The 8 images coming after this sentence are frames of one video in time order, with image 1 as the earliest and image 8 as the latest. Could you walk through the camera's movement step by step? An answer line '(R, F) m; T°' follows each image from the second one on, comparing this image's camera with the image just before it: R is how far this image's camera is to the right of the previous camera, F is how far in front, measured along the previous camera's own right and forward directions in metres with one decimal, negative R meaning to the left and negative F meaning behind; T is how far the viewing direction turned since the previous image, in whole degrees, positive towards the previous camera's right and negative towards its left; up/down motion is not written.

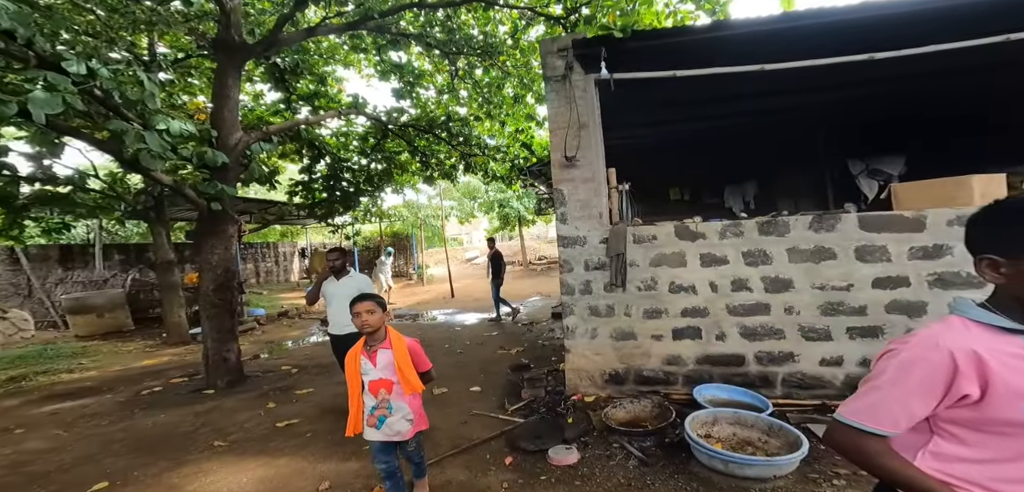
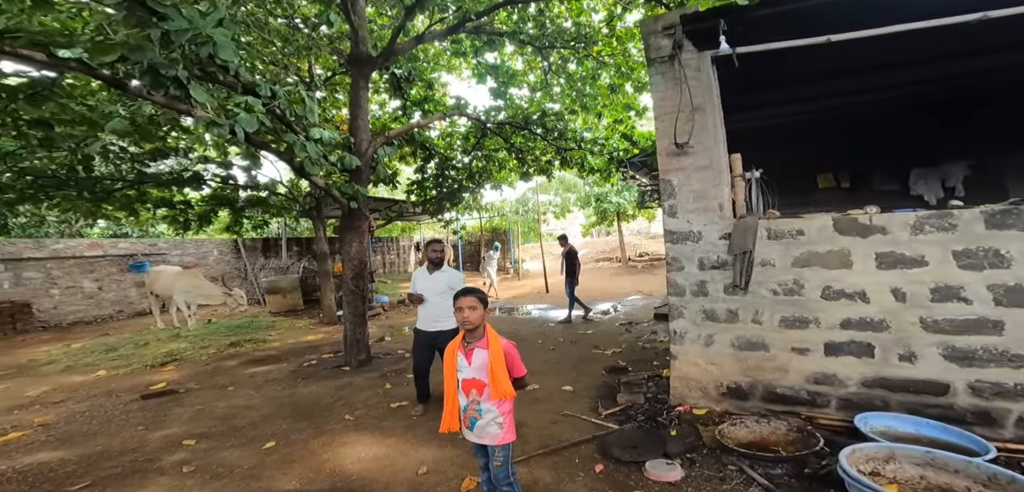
(0.0, +0.1) m; -13°
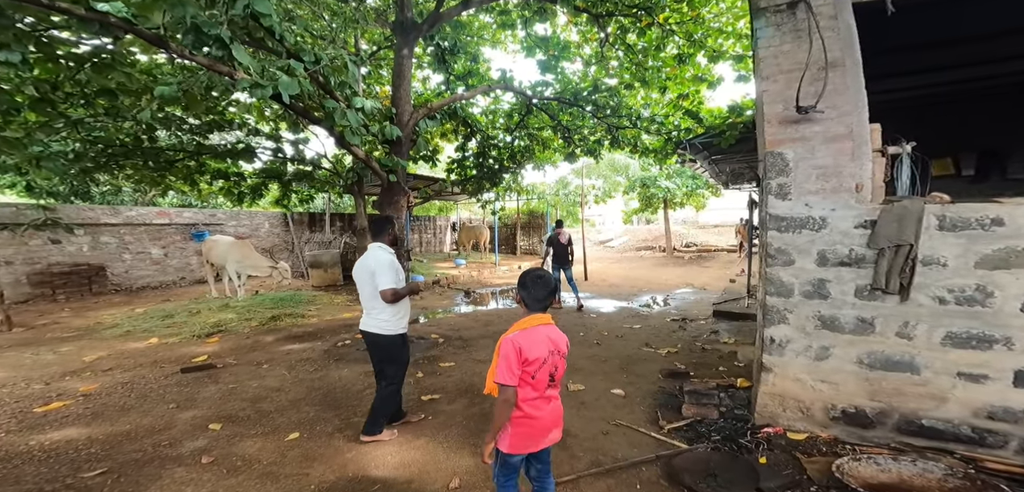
(-0.1, +0.4) m; -5°
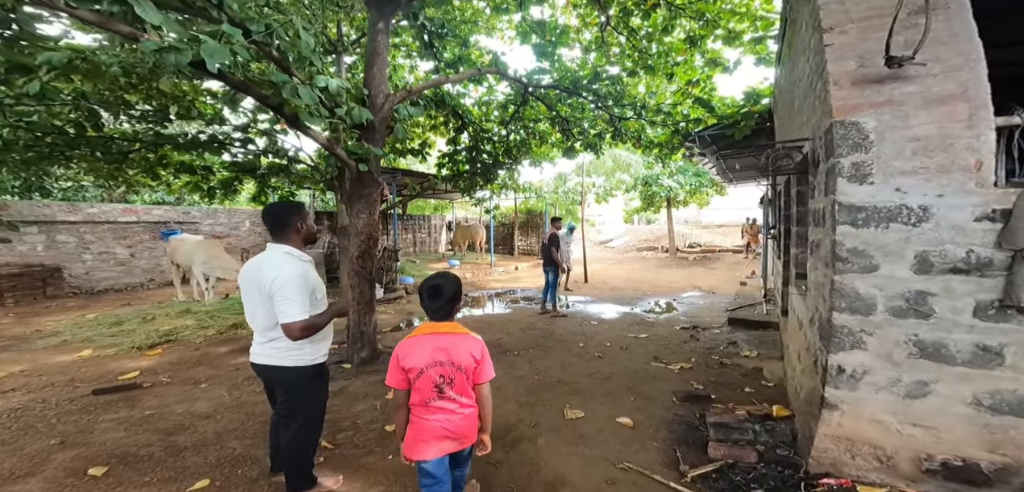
(+0.1, +0.7) m; 0°
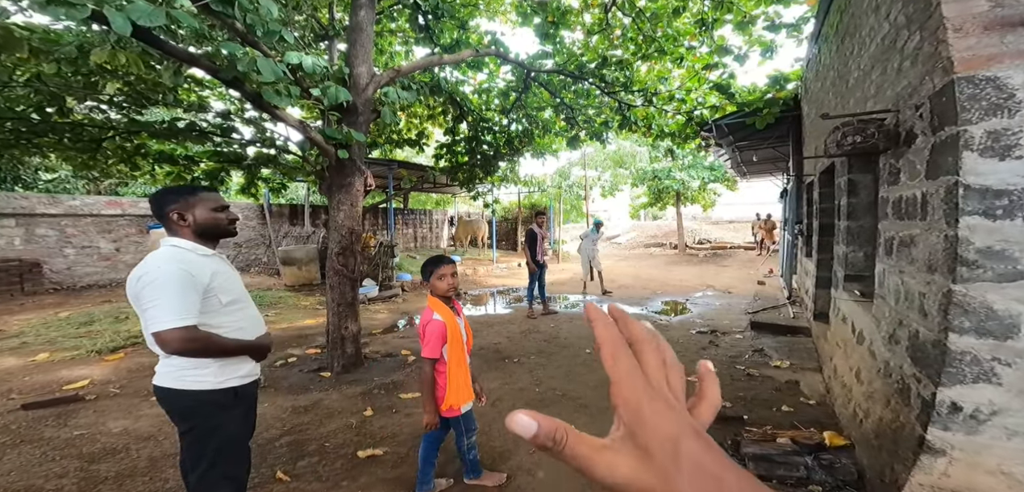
(0.0, +0.5) m; 0°
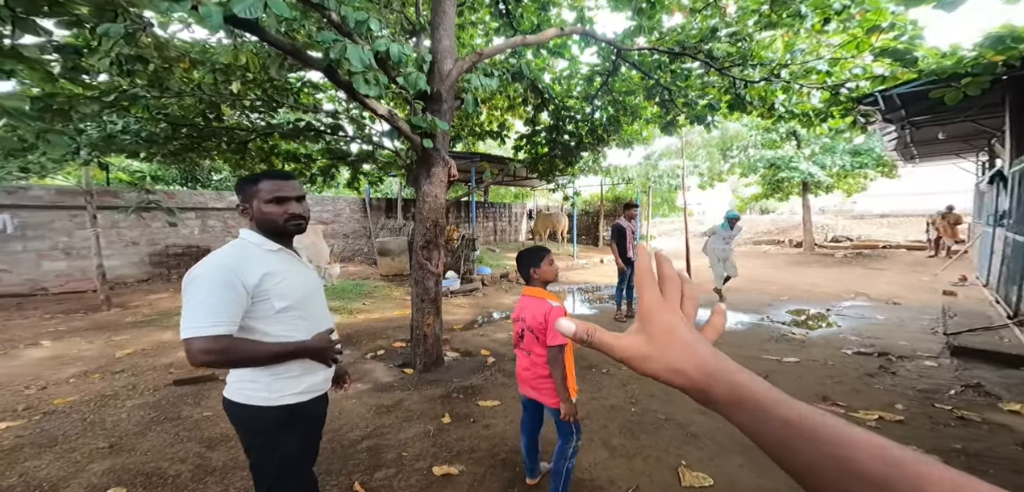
(+0.1, +0.4) m; -14°
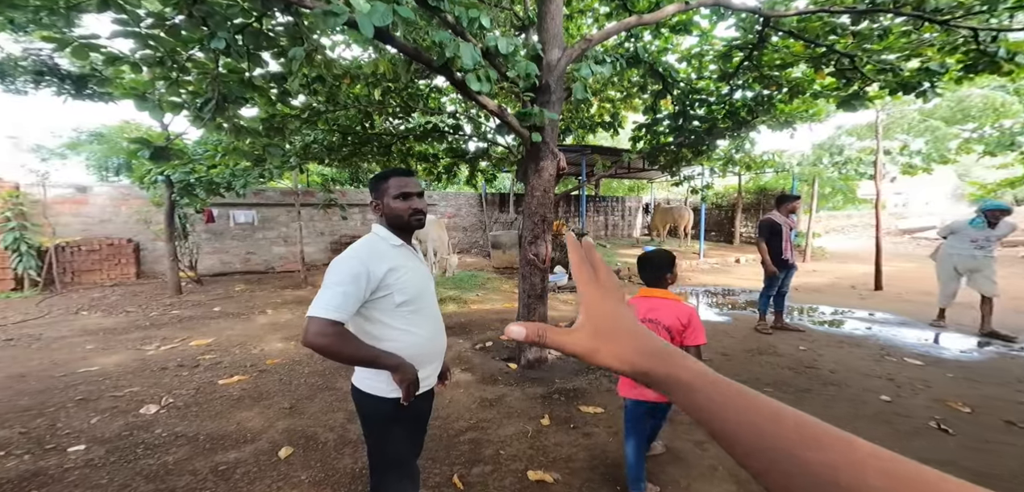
(+0.1, +0.2) m; -15°
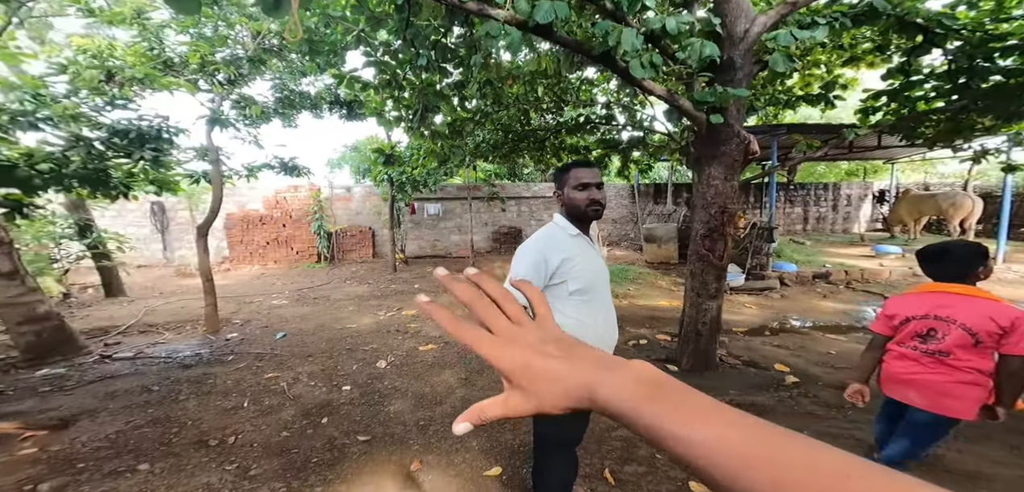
(-0.1, 0.0) m; -19°
